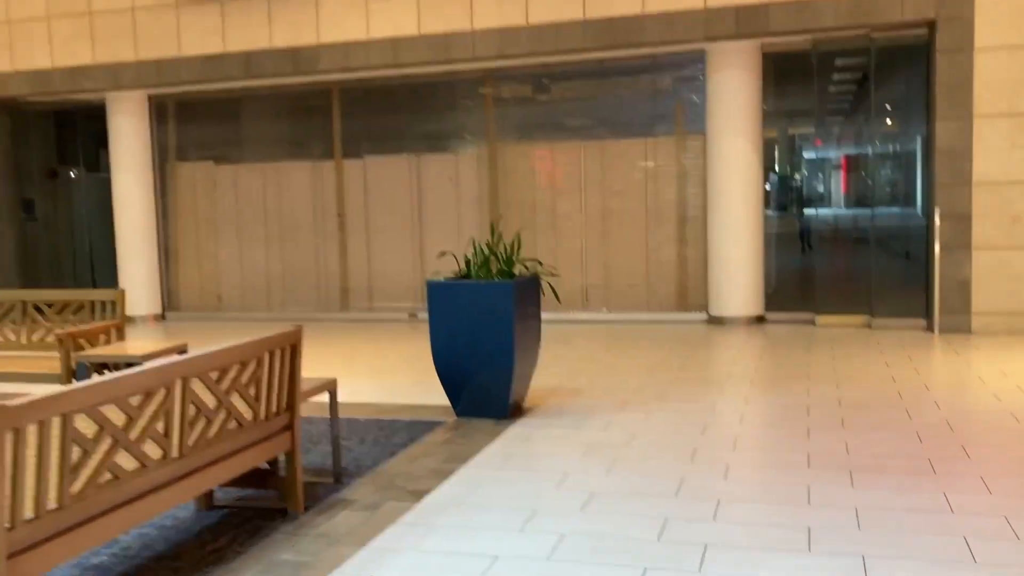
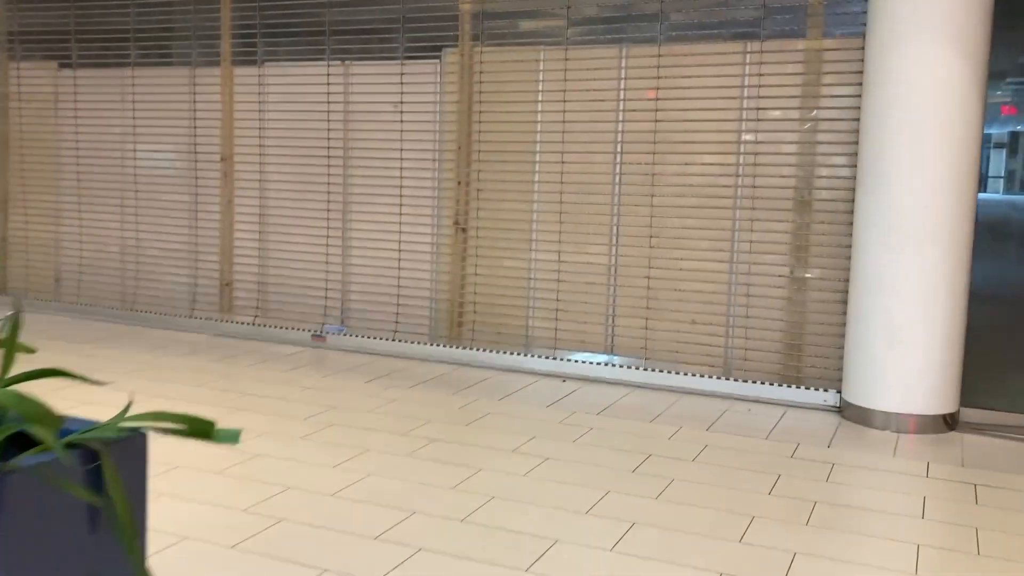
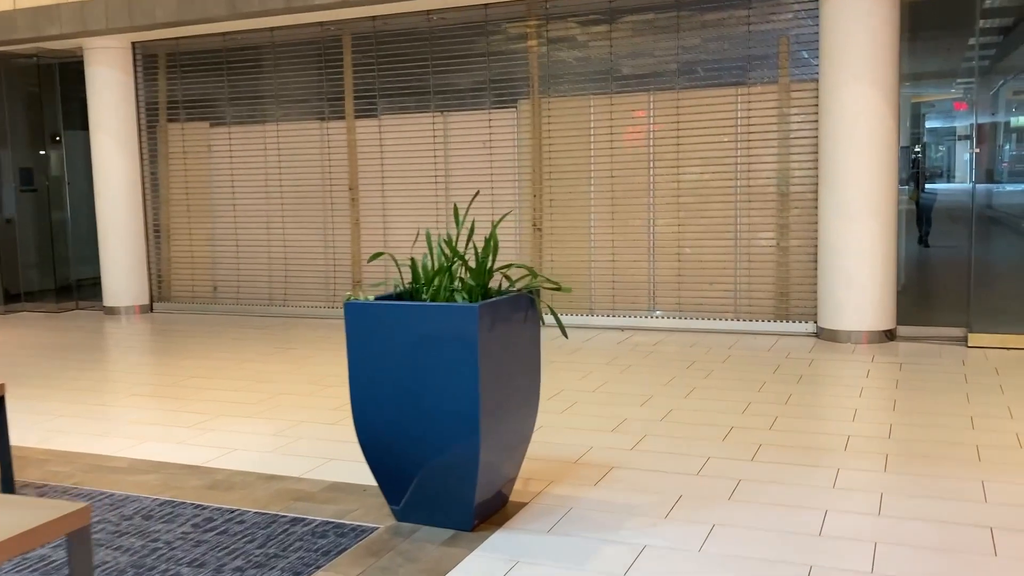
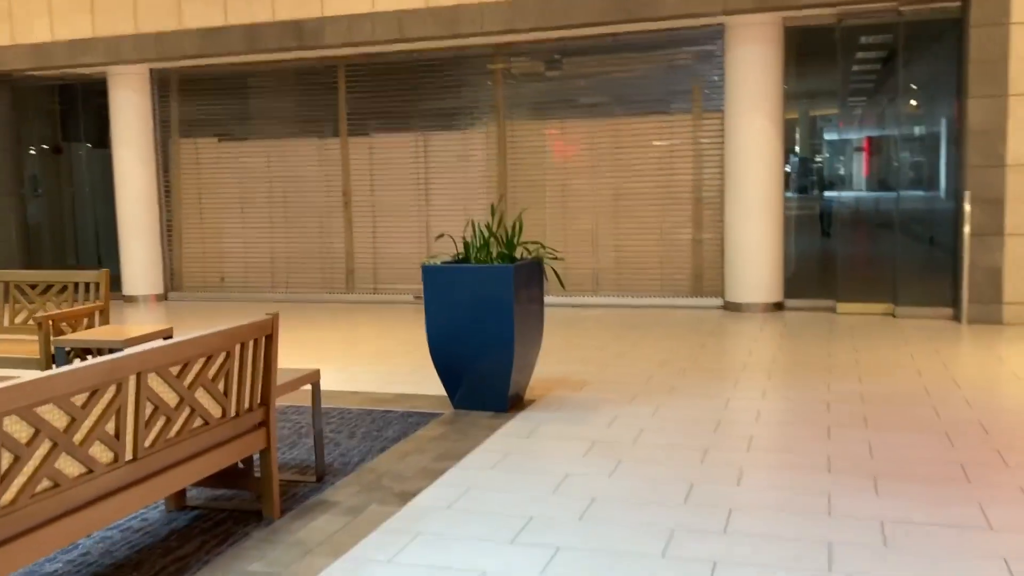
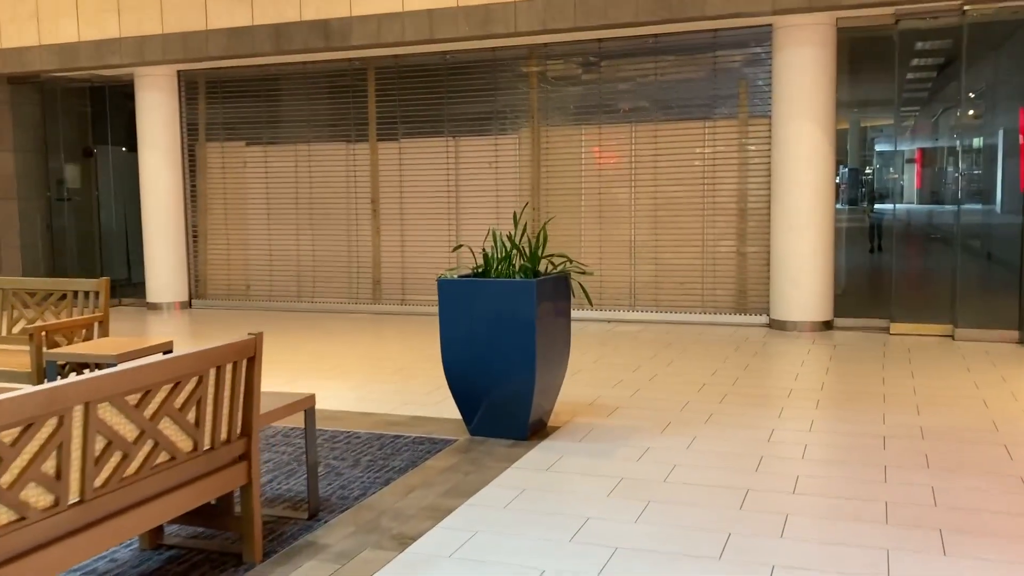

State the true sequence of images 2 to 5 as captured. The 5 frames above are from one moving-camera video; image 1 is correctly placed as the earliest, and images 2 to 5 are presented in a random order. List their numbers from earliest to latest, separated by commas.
4, 5, 3, 2
